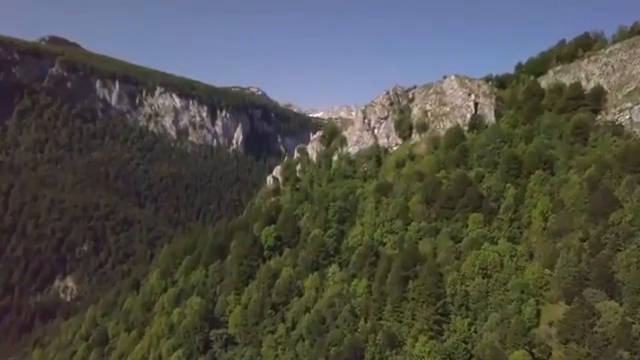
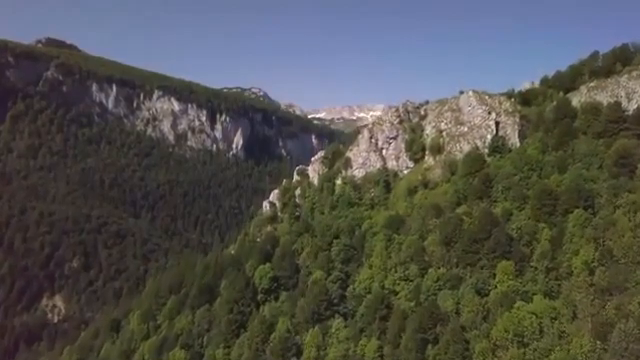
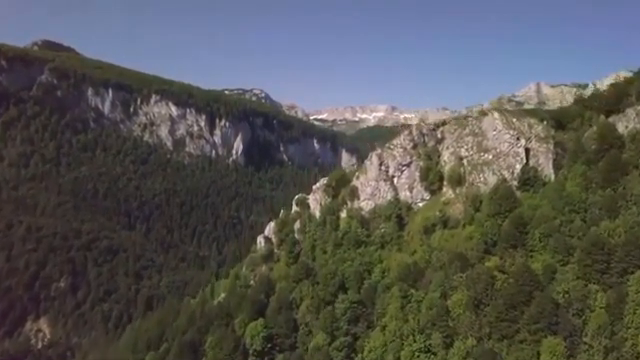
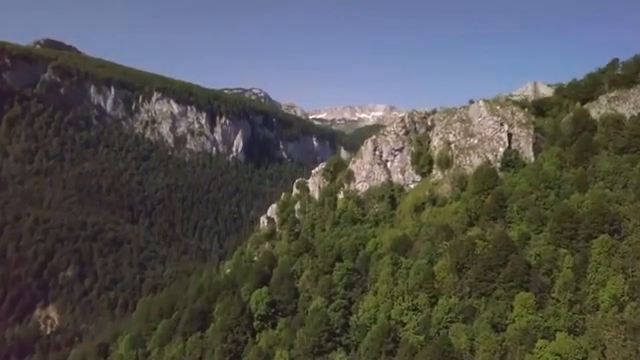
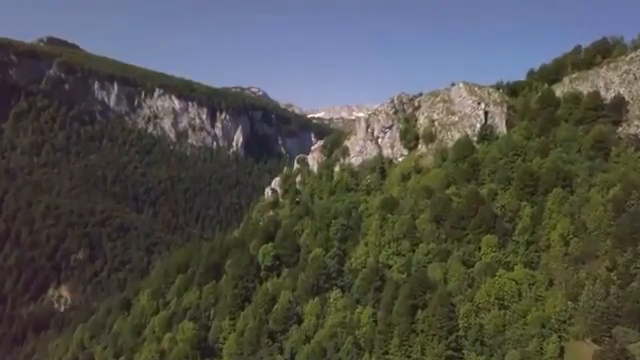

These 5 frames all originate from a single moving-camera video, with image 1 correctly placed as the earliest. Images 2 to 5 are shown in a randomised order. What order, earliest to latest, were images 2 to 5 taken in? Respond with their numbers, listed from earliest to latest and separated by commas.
5, 2, 4, 3
